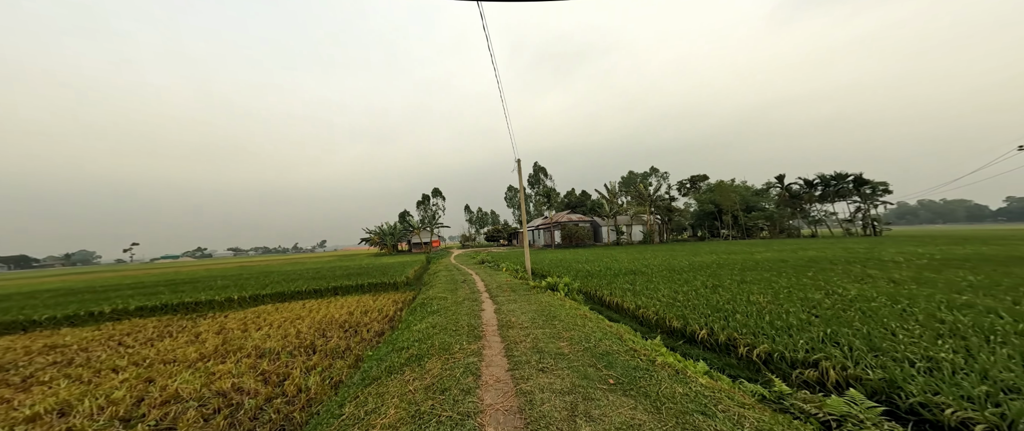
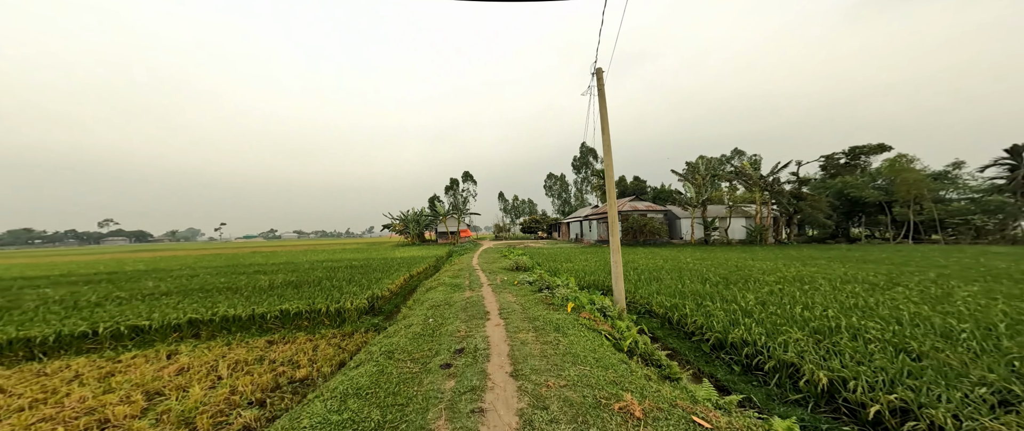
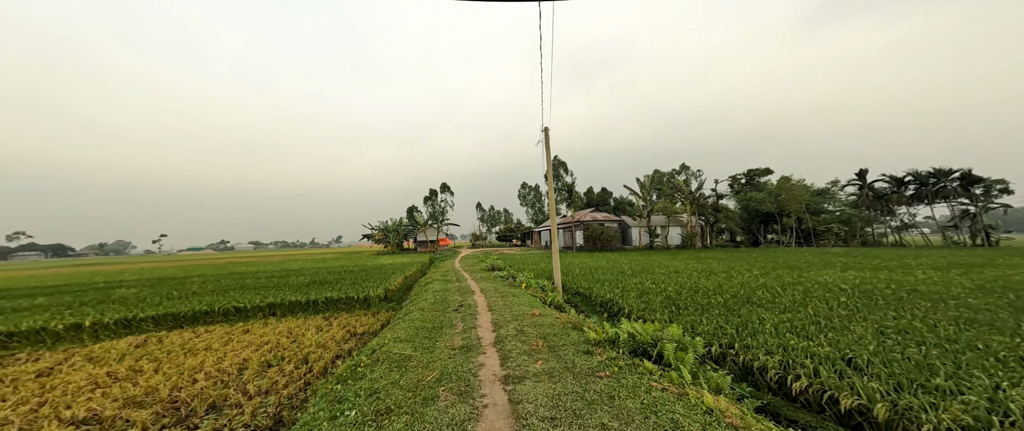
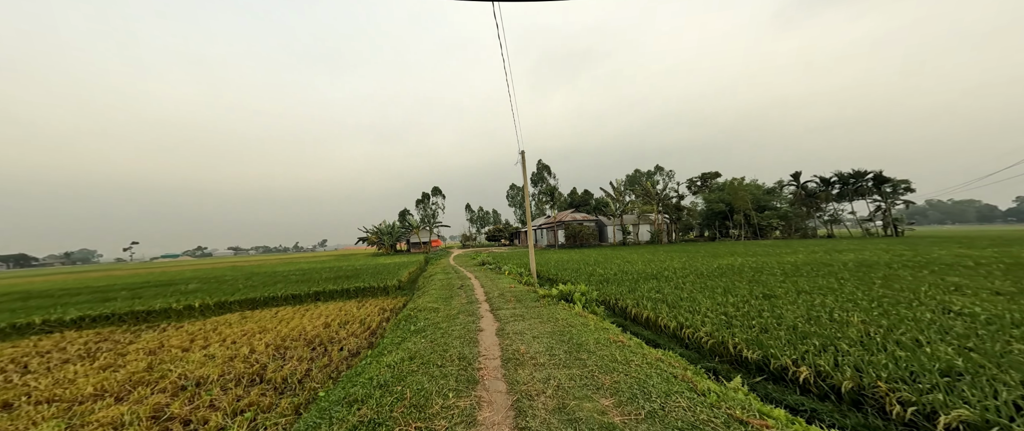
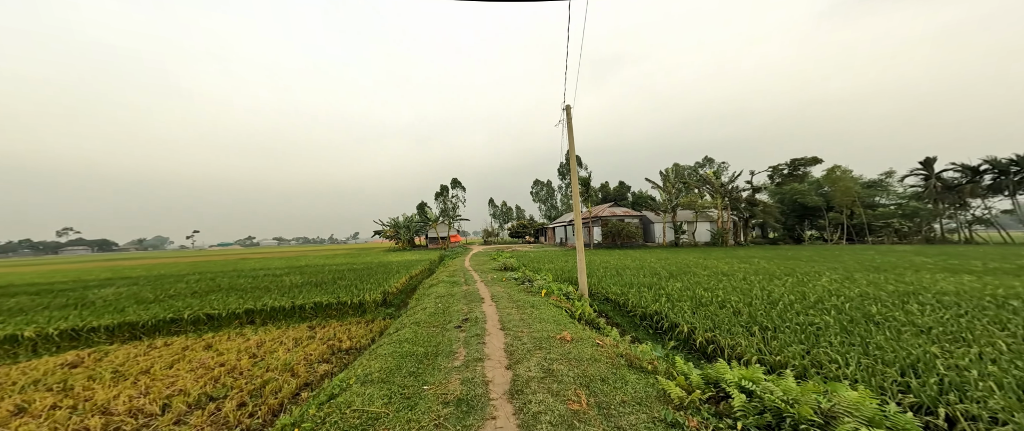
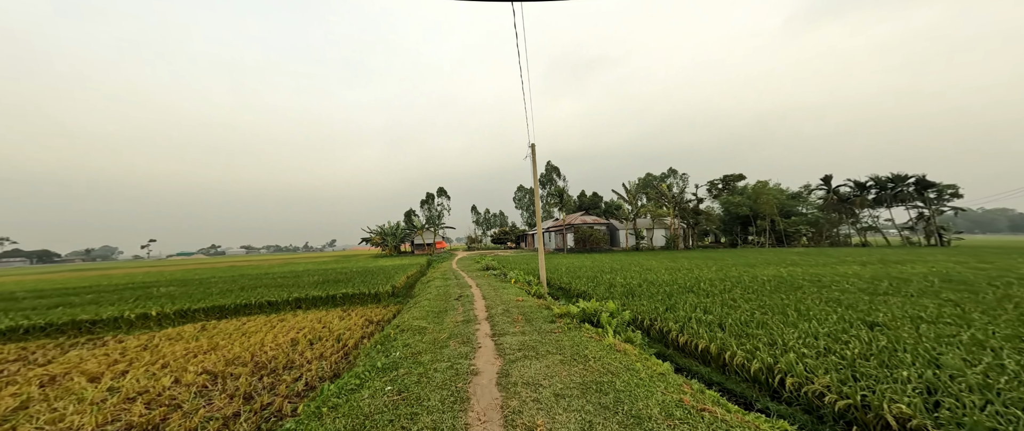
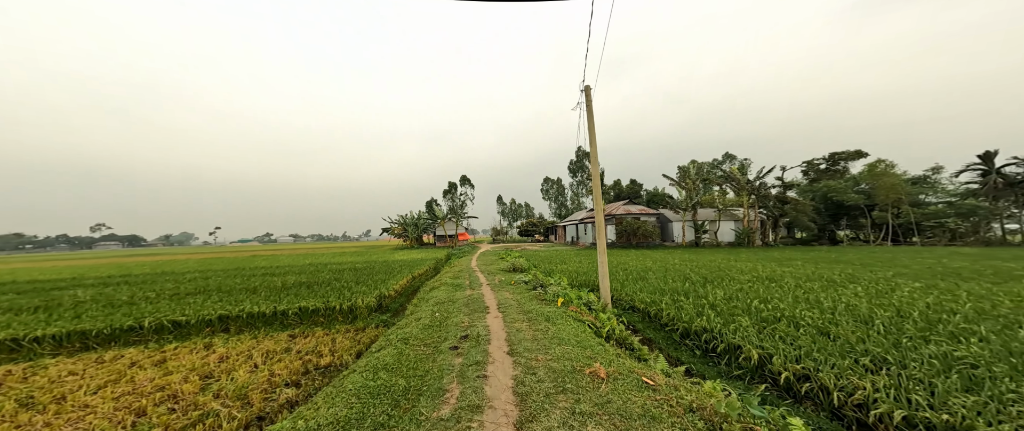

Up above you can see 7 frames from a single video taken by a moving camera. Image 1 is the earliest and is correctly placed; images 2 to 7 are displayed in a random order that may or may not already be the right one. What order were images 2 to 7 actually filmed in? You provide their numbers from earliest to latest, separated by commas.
4, 6, 3, 5, 7, 2
